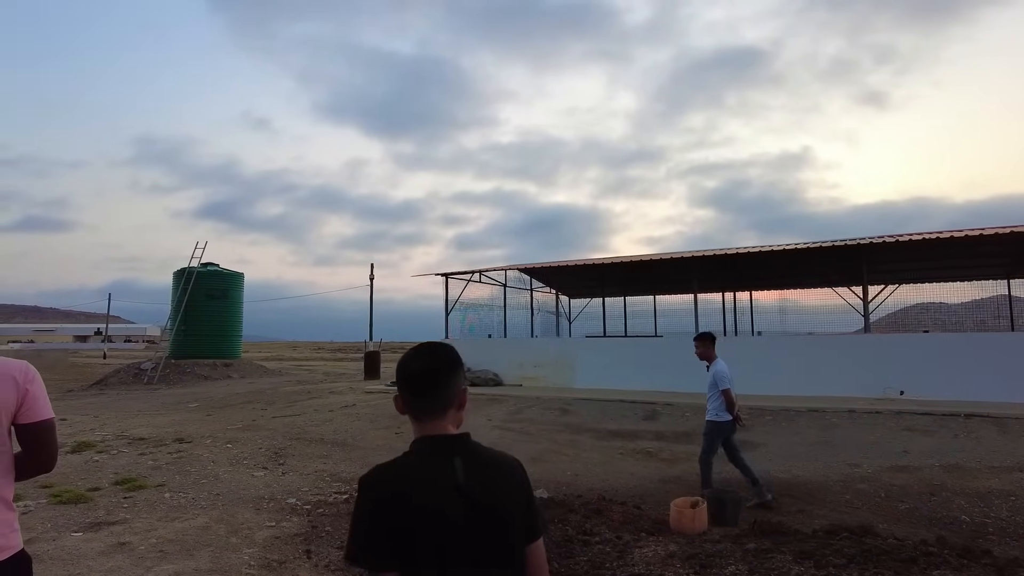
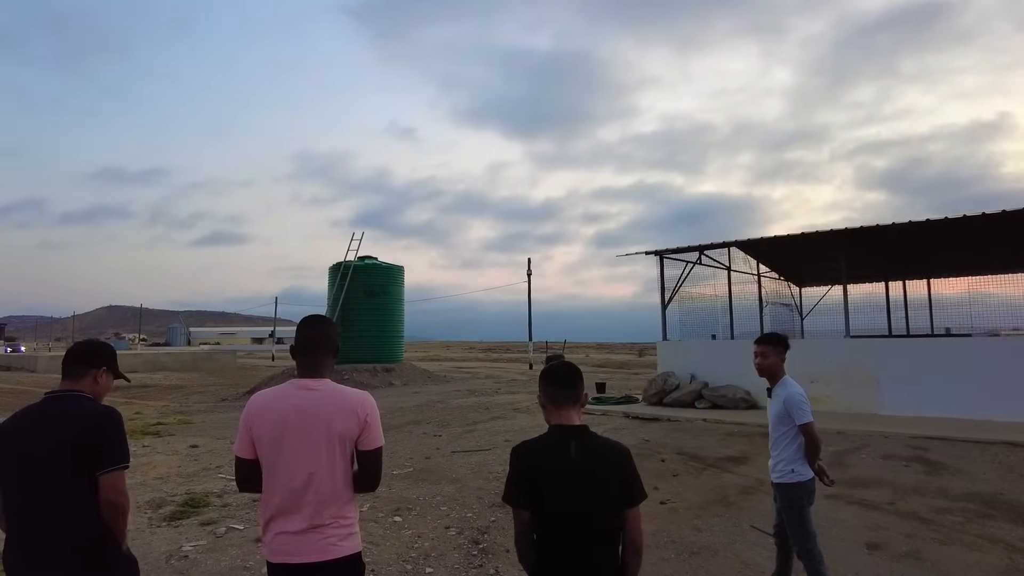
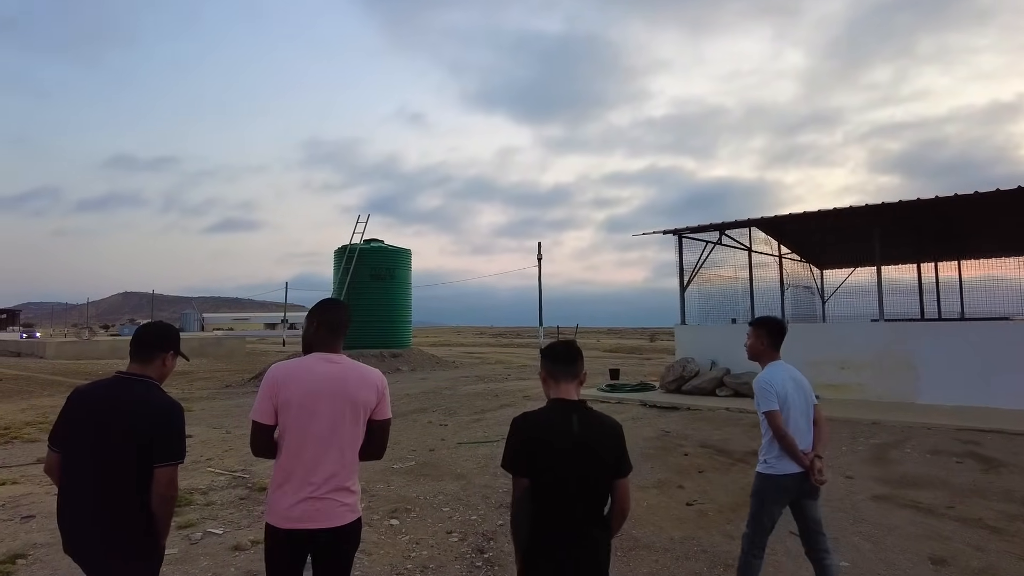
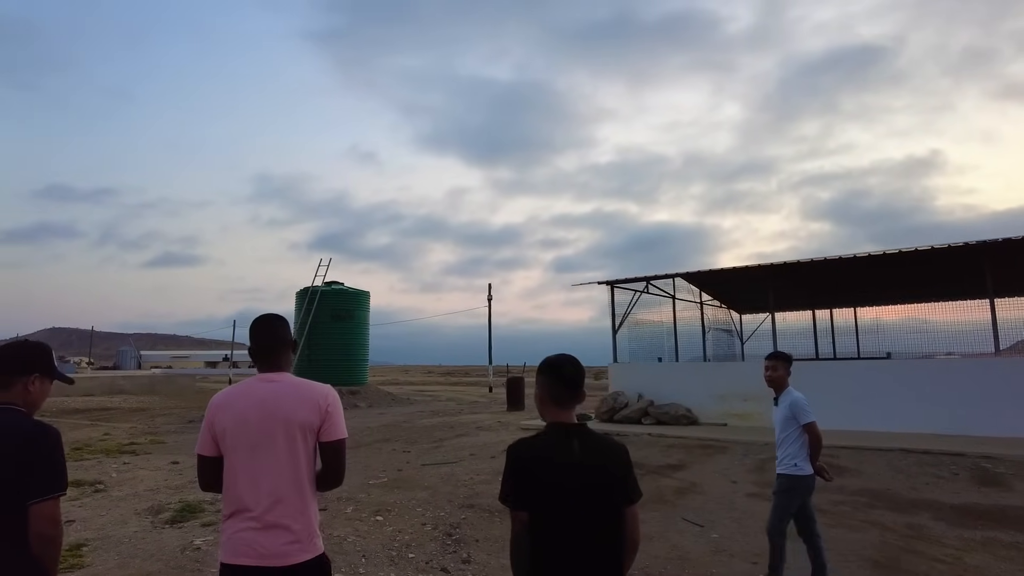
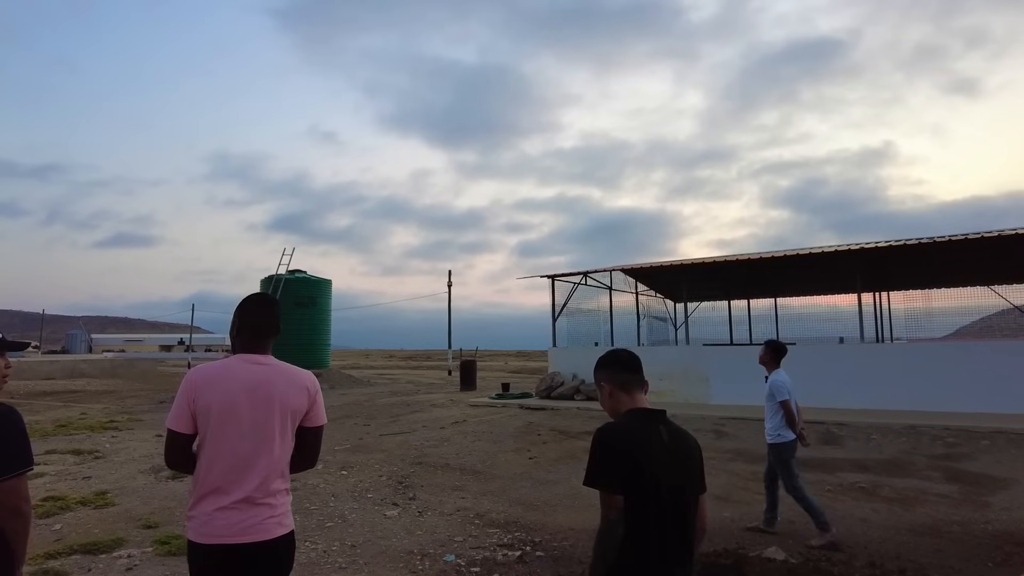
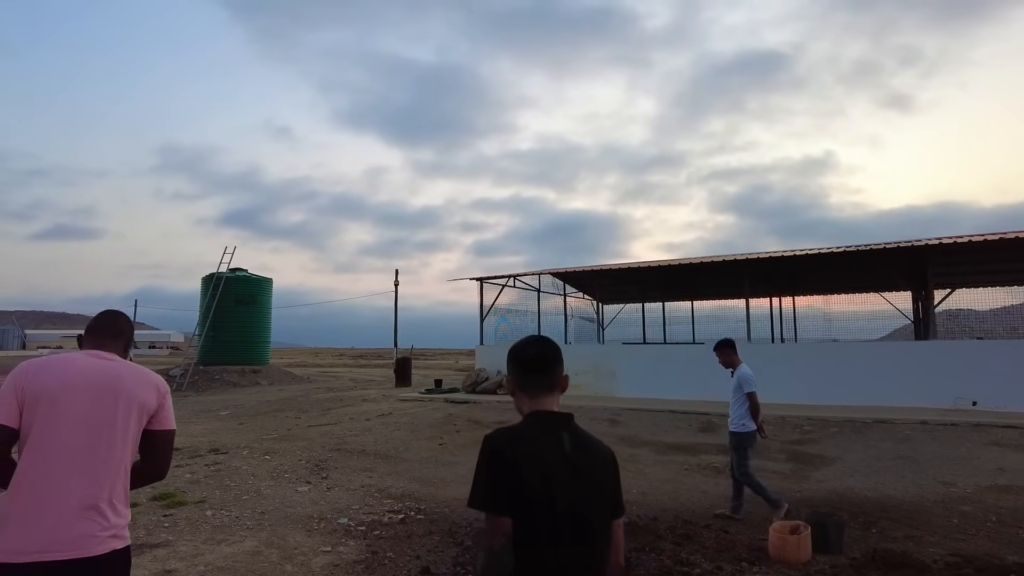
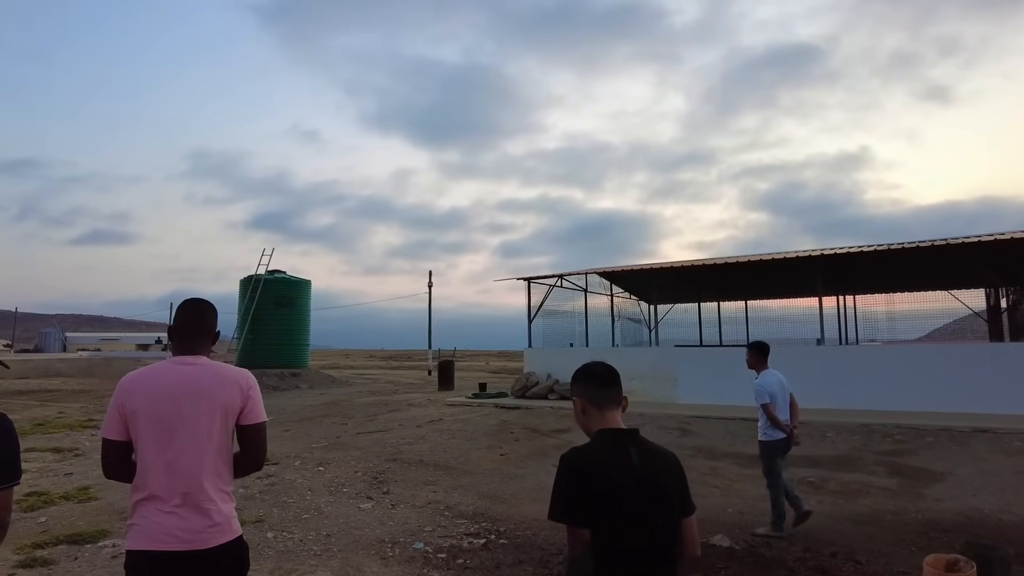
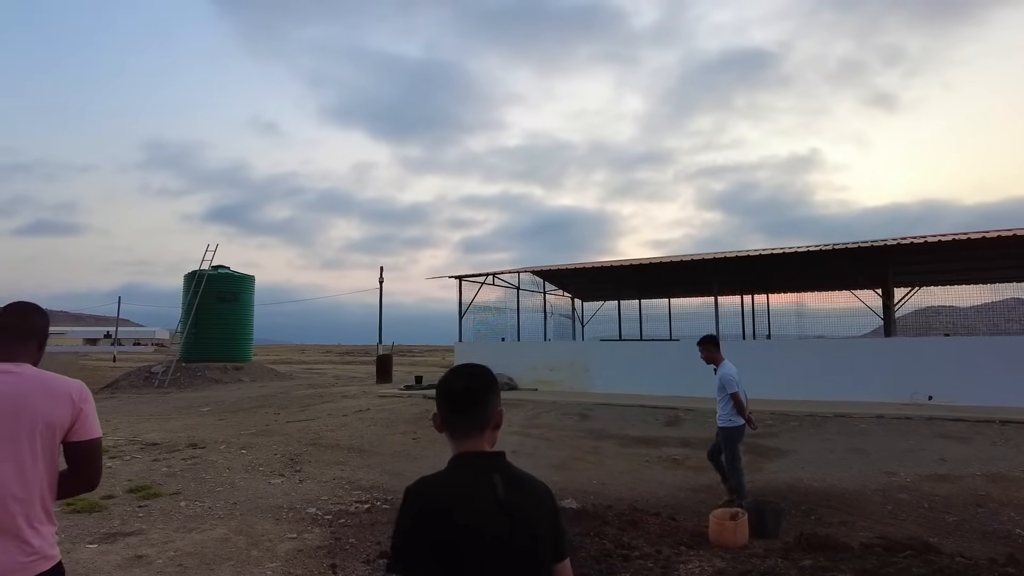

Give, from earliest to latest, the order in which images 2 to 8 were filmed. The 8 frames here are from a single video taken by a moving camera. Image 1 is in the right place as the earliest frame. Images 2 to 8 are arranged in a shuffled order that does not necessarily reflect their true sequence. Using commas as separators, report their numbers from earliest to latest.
8, 6, 7, 5, 4, 2, 3
